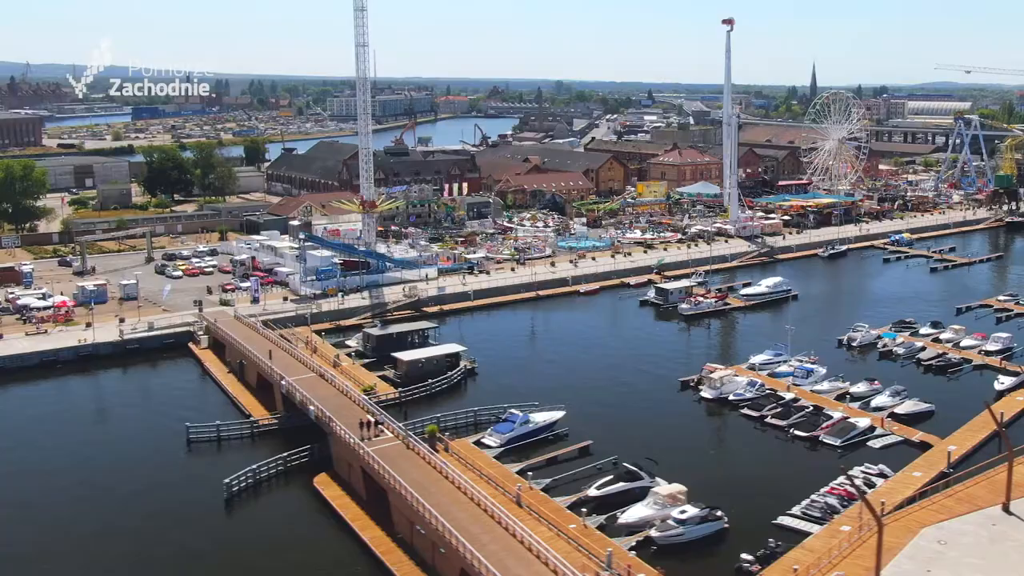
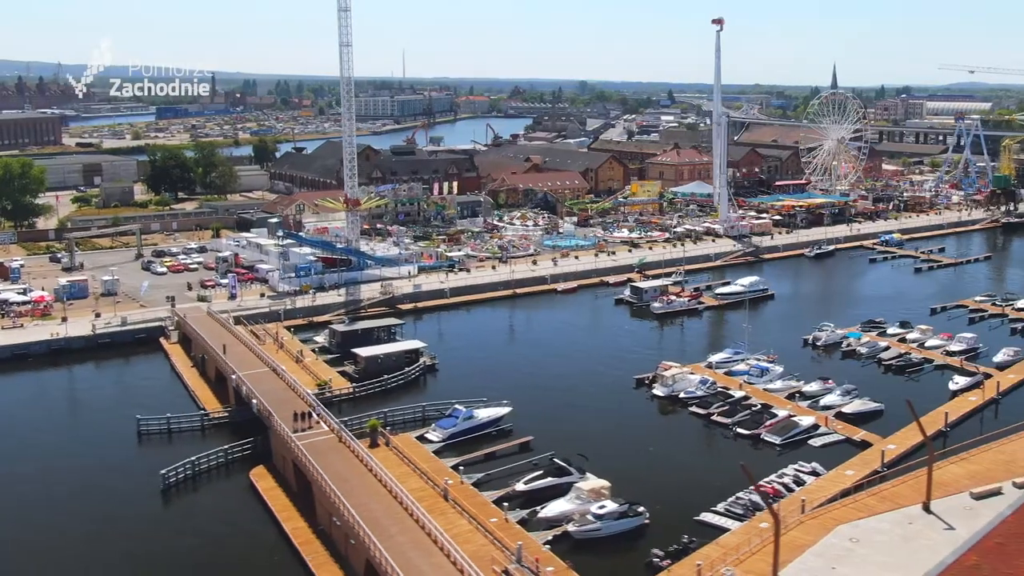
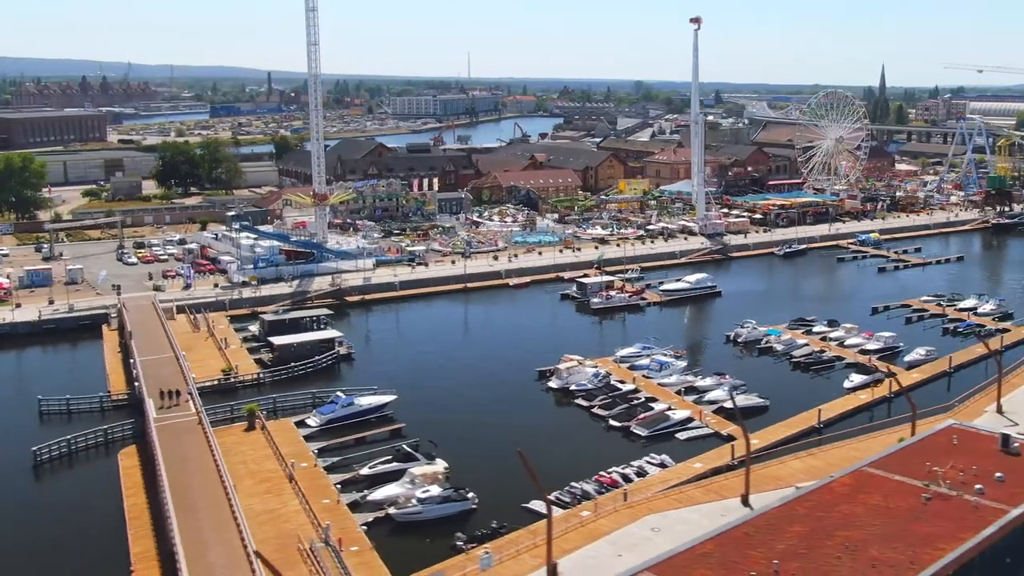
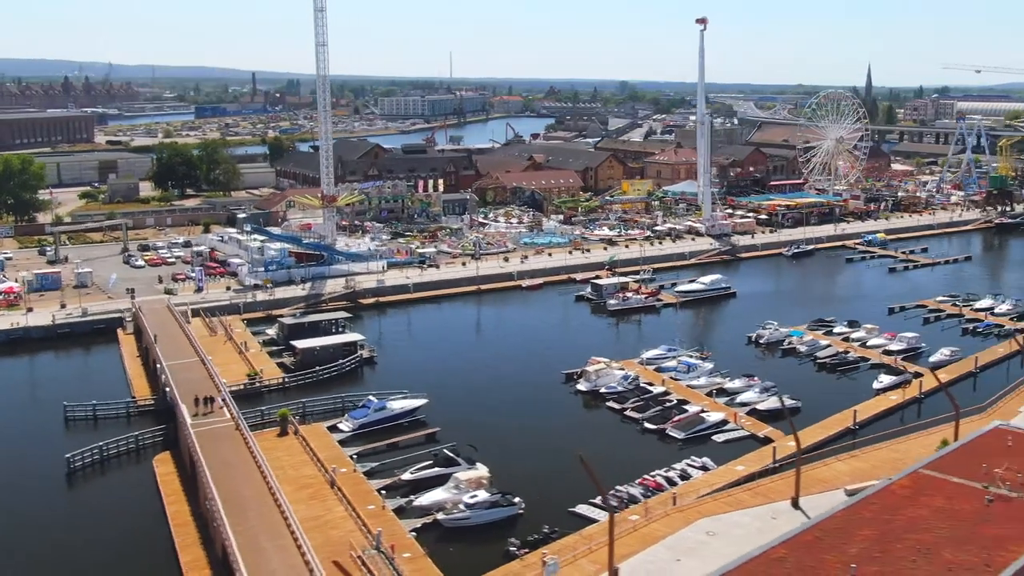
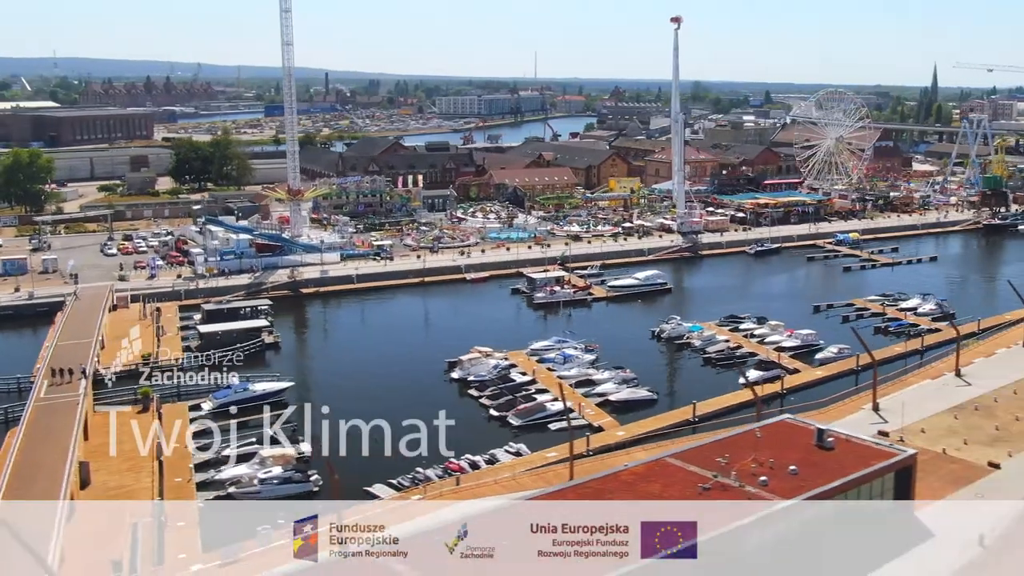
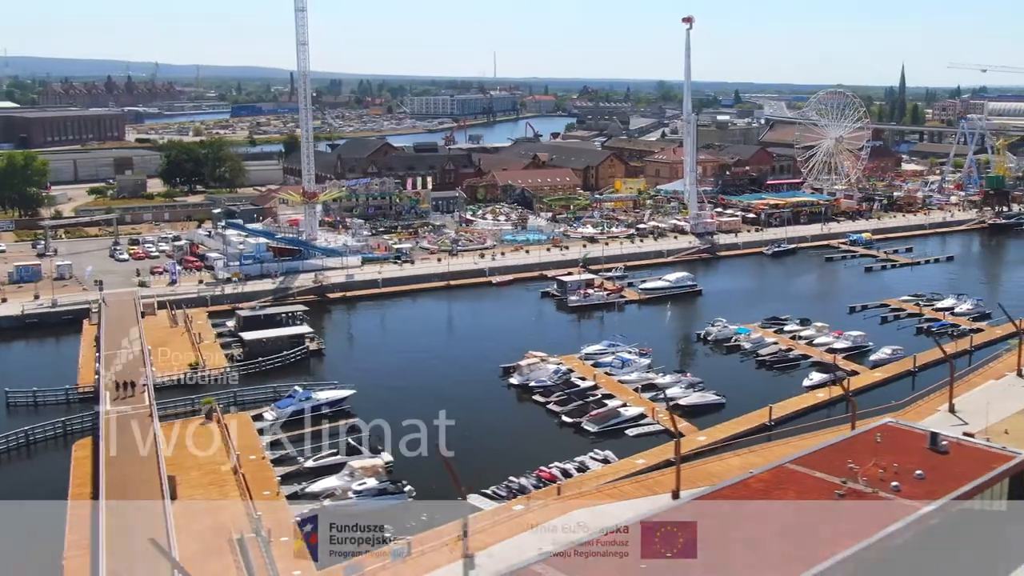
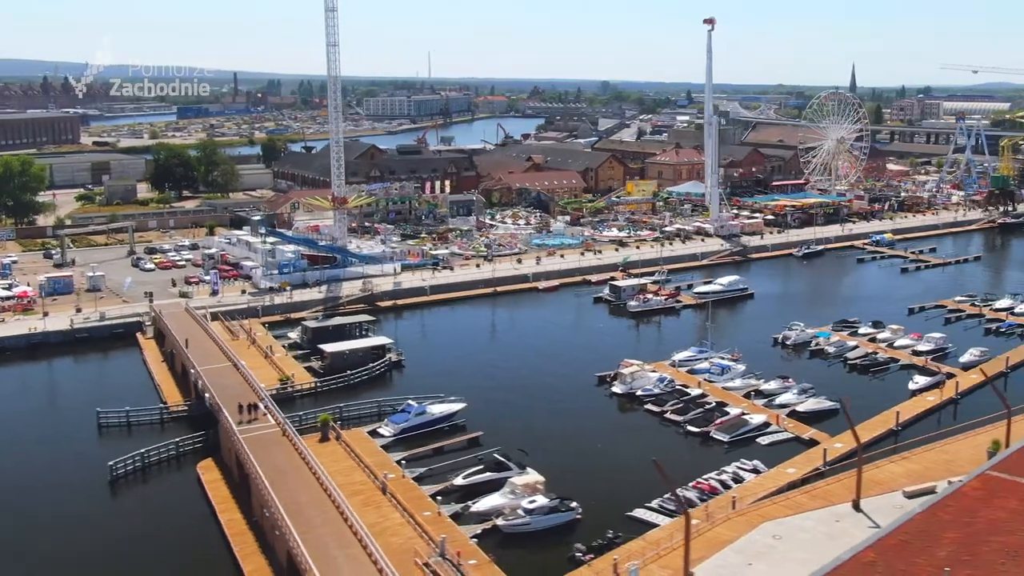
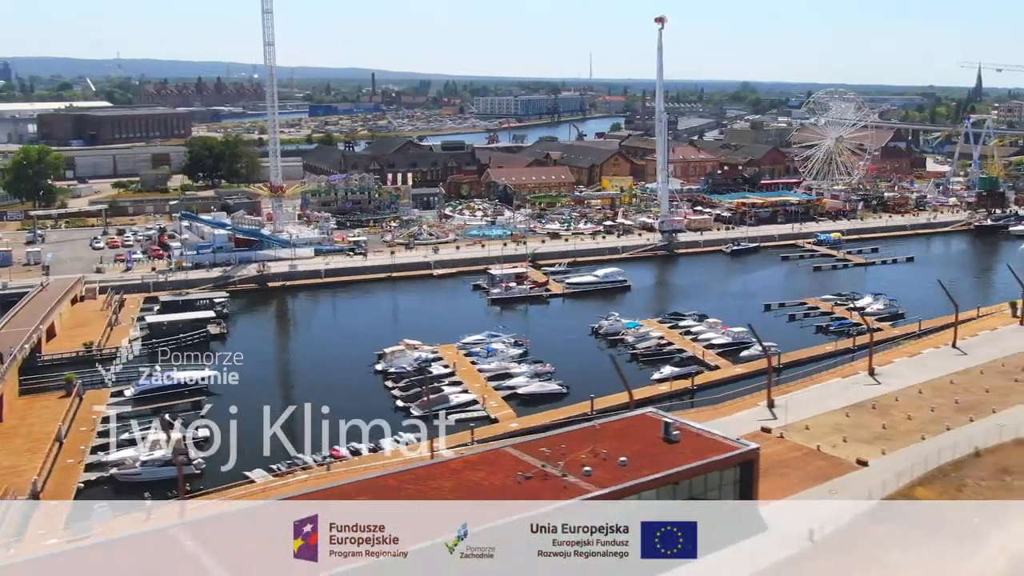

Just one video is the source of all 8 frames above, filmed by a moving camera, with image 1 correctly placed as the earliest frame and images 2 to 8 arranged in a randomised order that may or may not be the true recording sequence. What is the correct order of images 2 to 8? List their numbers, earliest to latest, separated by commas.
2, 7, 4, 3, 6, 5, 8
